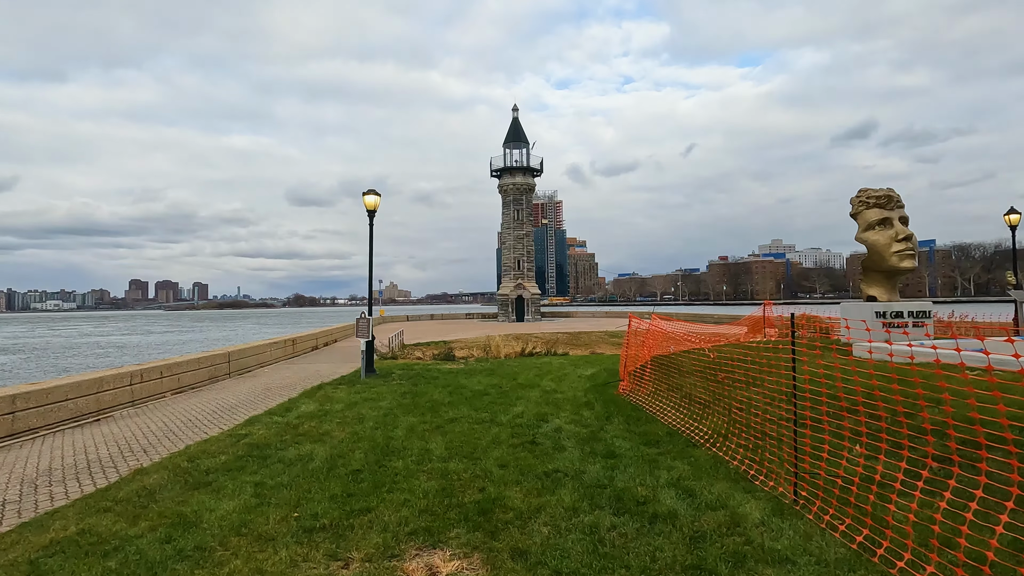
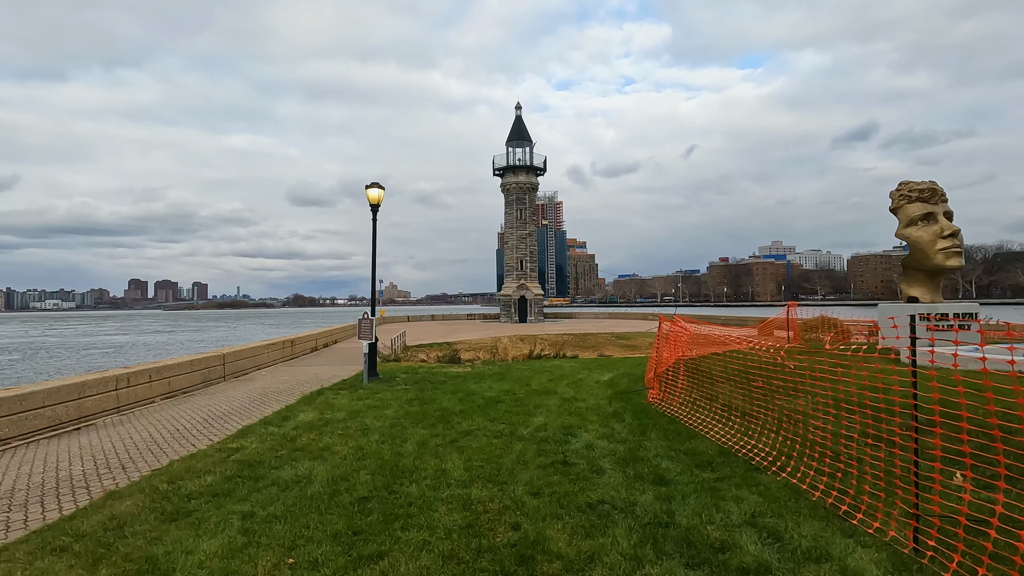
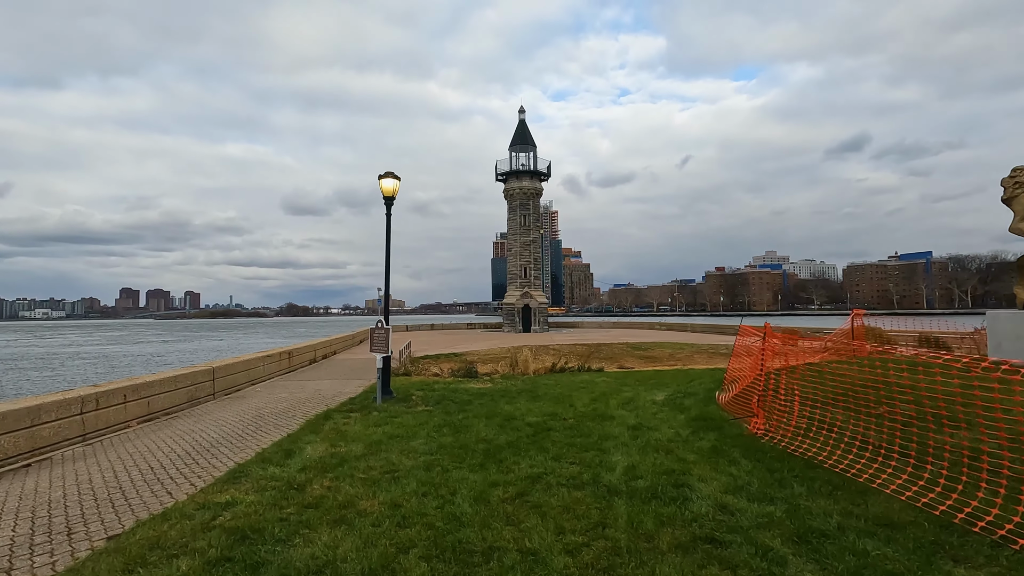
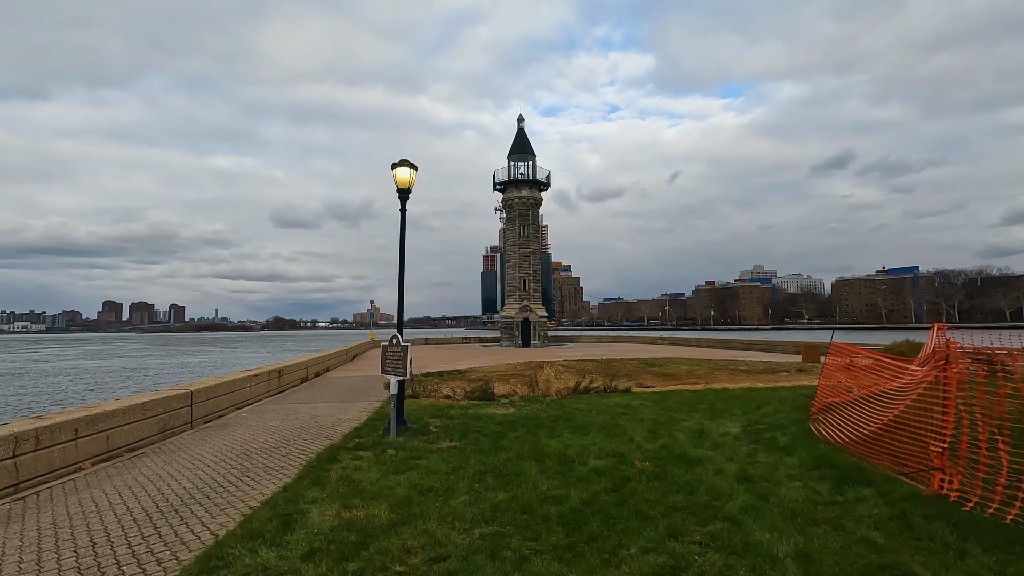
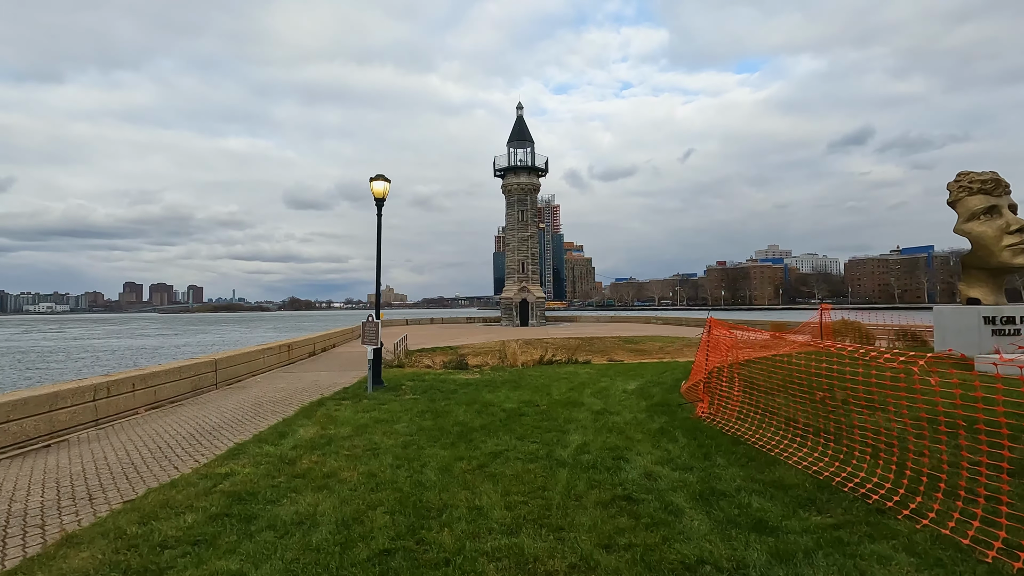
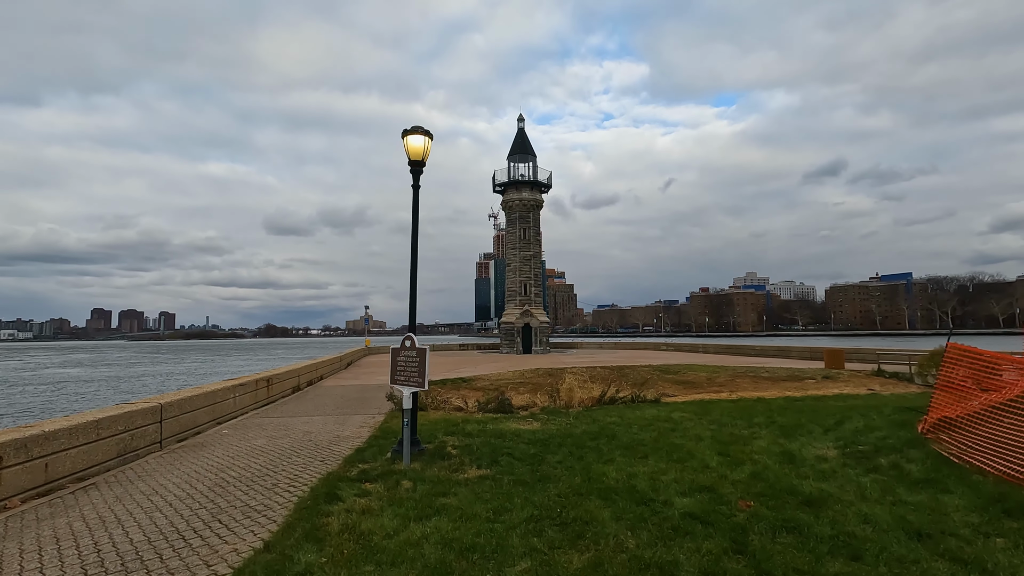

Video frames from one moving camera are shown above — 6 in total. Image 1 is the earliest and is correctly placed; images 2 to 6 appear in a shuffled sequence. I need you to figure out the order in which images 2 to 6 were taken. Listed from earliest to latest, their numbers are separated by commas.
2, 5, 3, 4, 6
